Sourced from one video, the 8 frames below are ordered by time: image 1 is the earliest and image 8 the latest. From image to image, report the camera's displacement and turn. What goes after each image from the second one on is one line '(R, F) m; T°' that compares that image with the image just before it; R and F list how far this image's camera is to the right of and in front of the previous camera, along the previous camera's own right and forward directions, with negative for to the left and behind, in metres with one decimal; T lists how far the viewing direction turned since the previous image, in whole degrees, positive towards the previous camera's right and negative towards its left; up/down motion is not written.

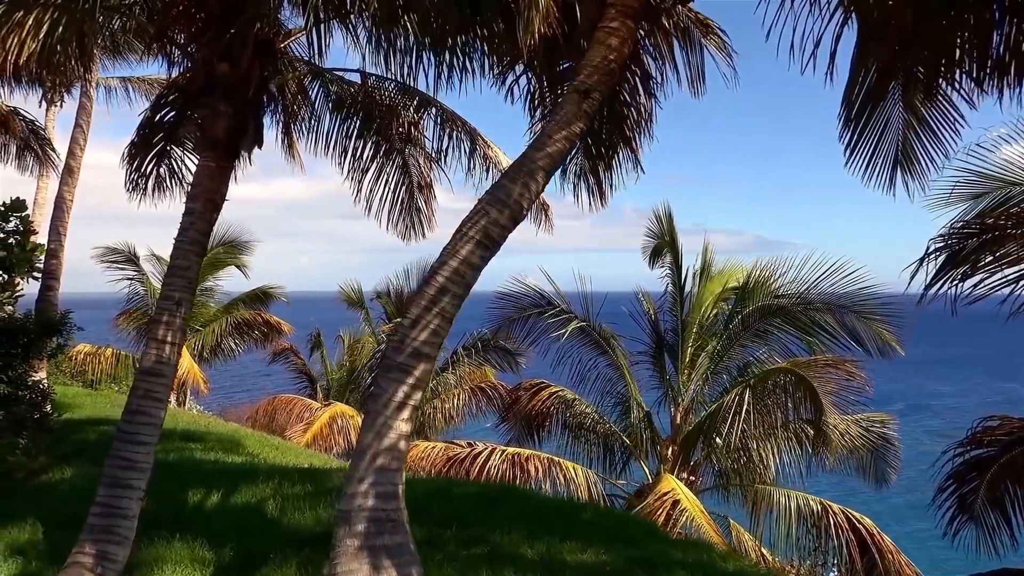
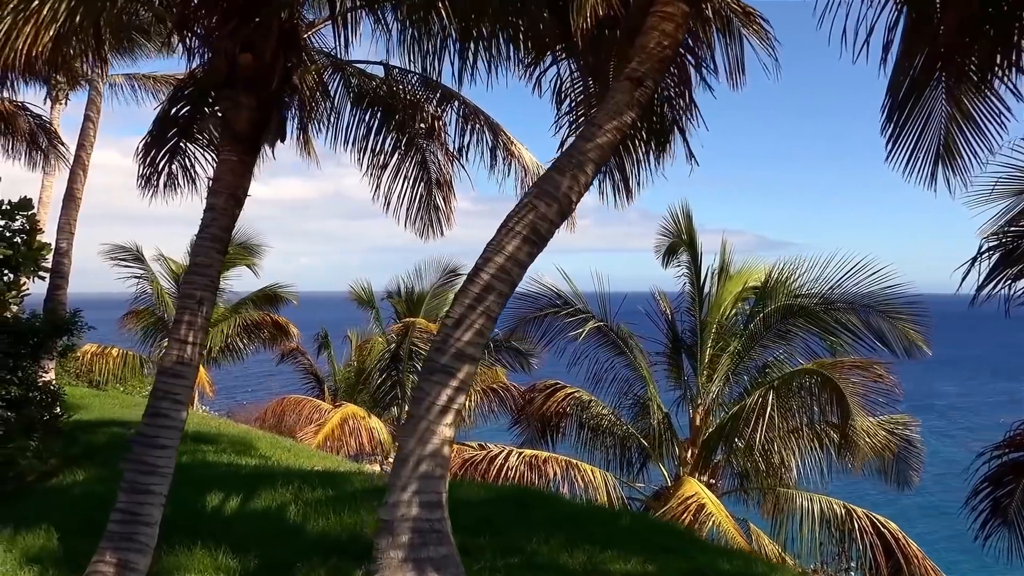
(-0.2, +0.2) m; 0°
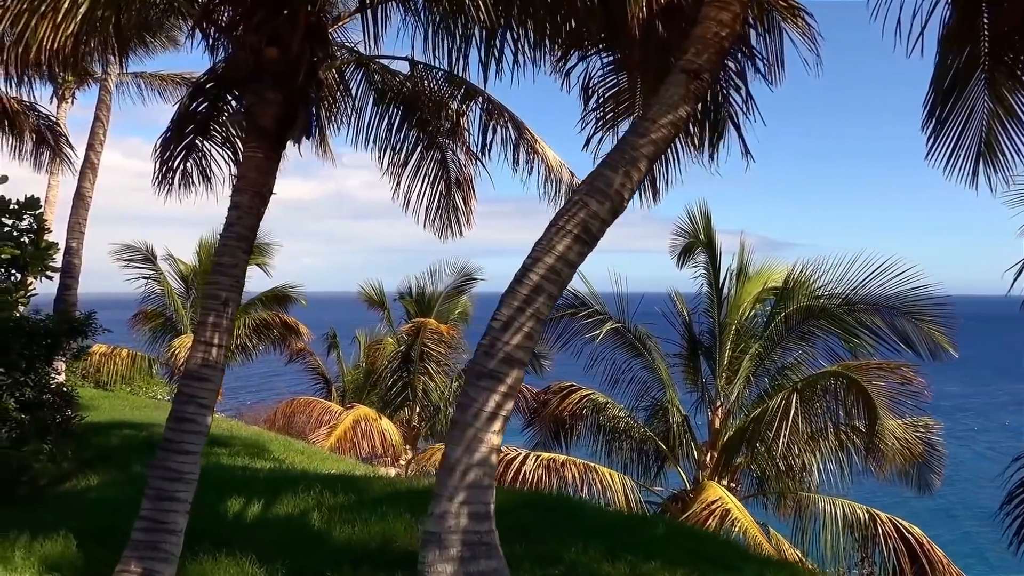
(-0.2, +0.1) m; 0°
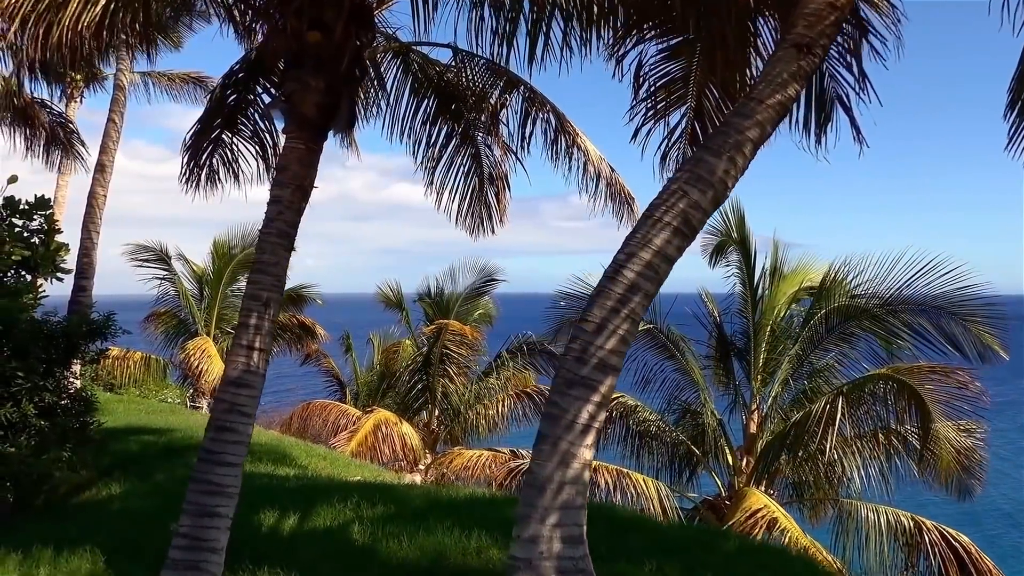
(-0.3, +0.3) m; 0°
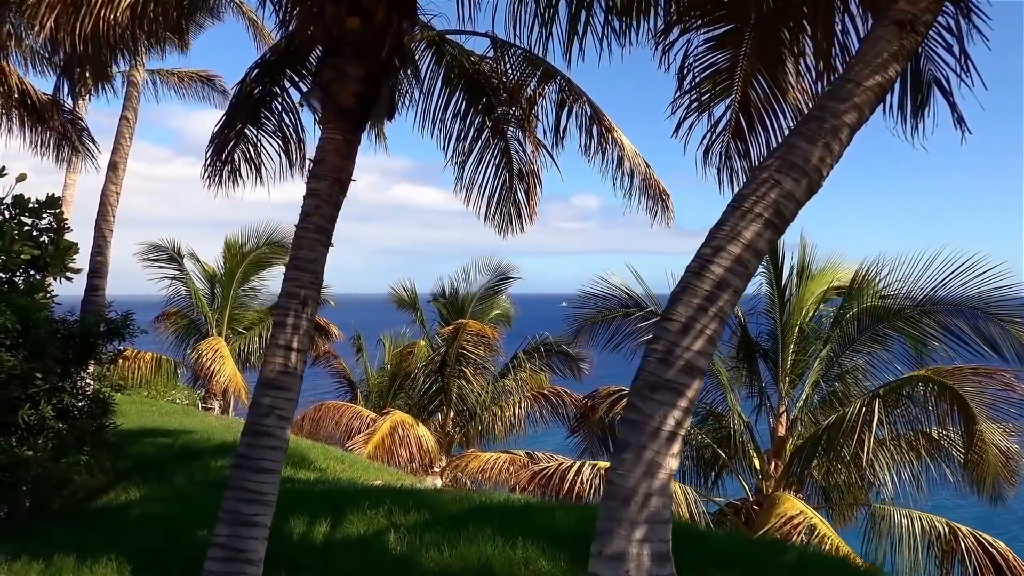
(-0.3, +0.2) m; 0°
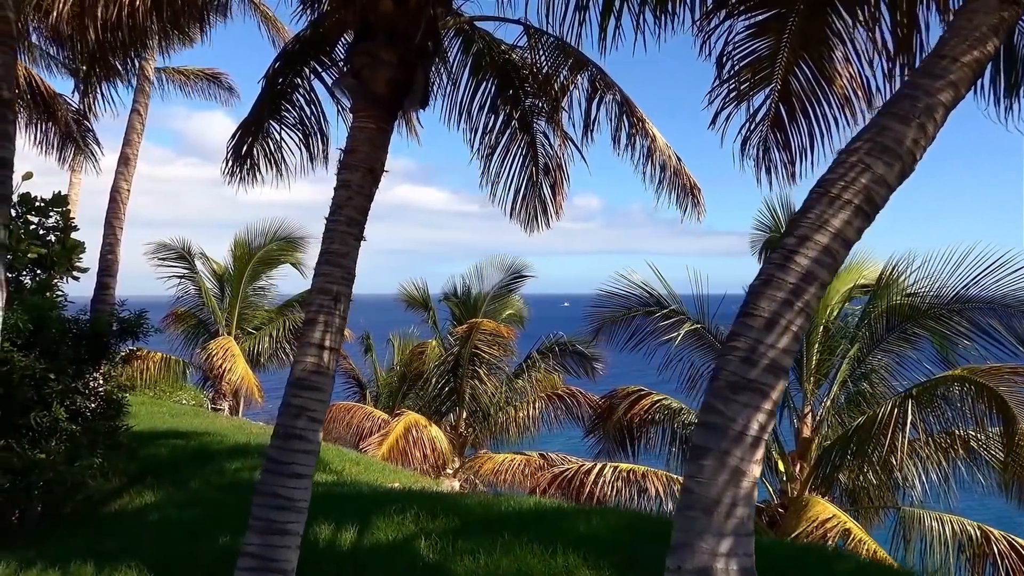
(-0.2, +0.2) m; 0°
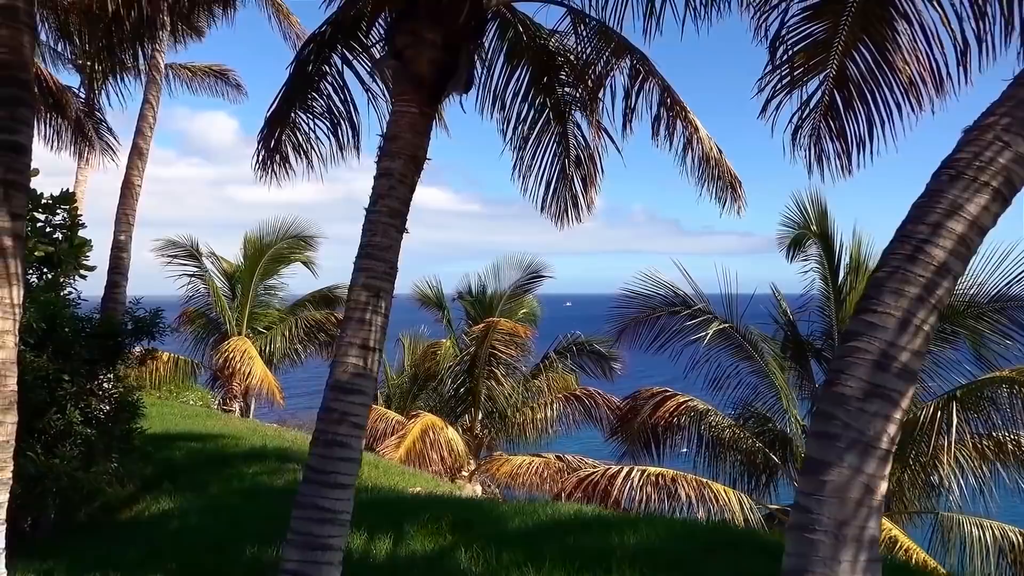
(-0.3, +0.3) m; 0°
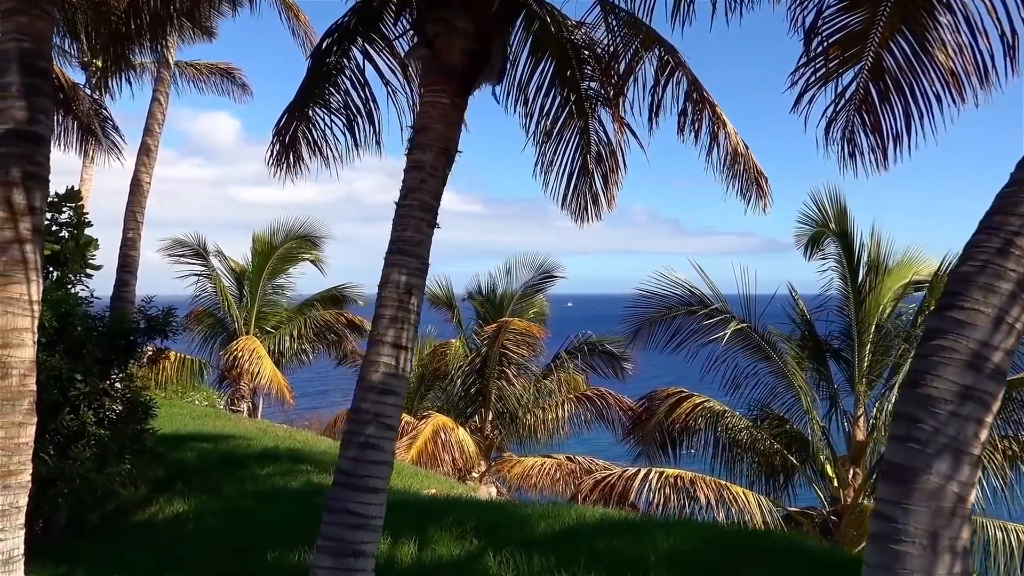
(-0.2, +0.1) m; 0°
